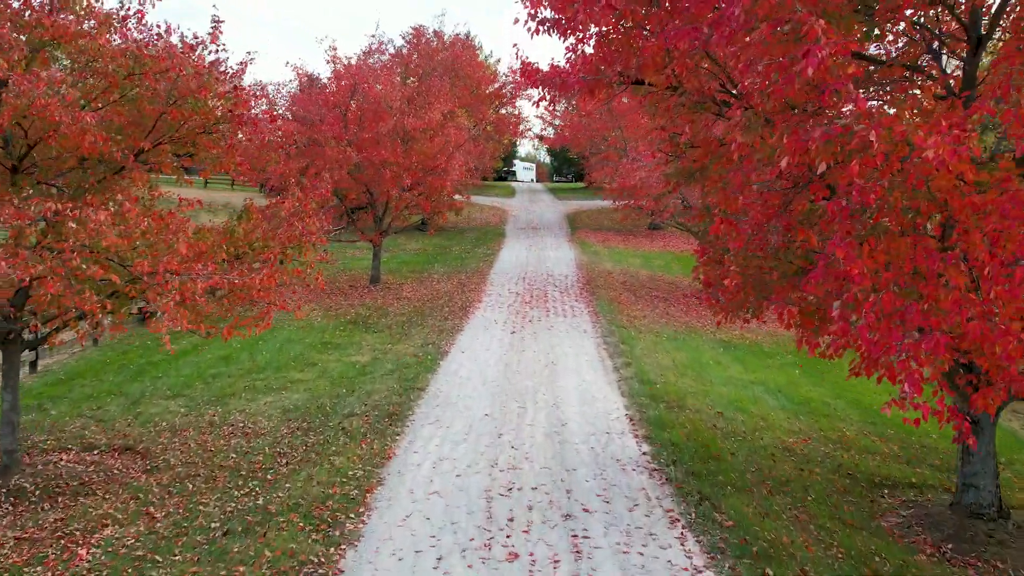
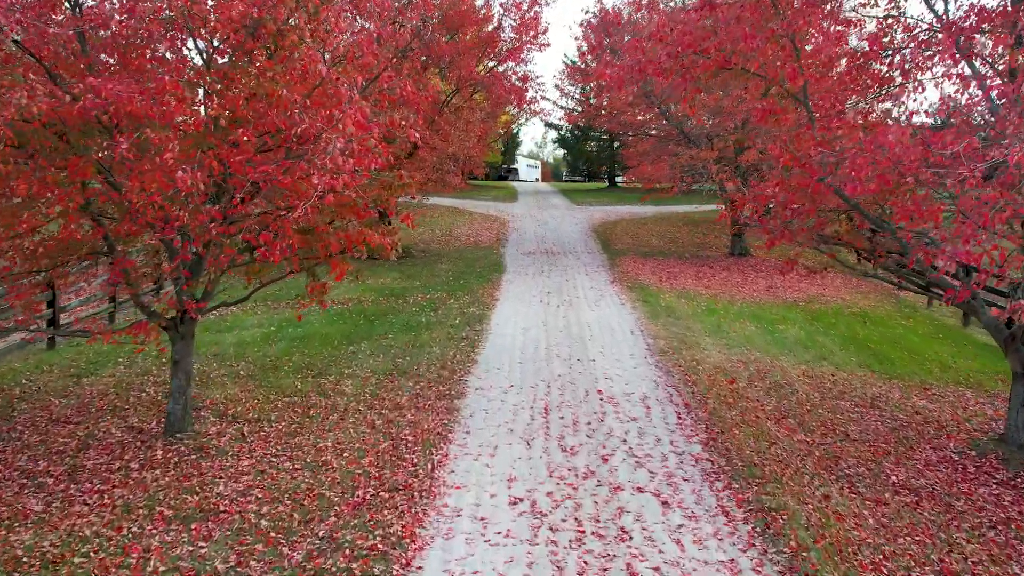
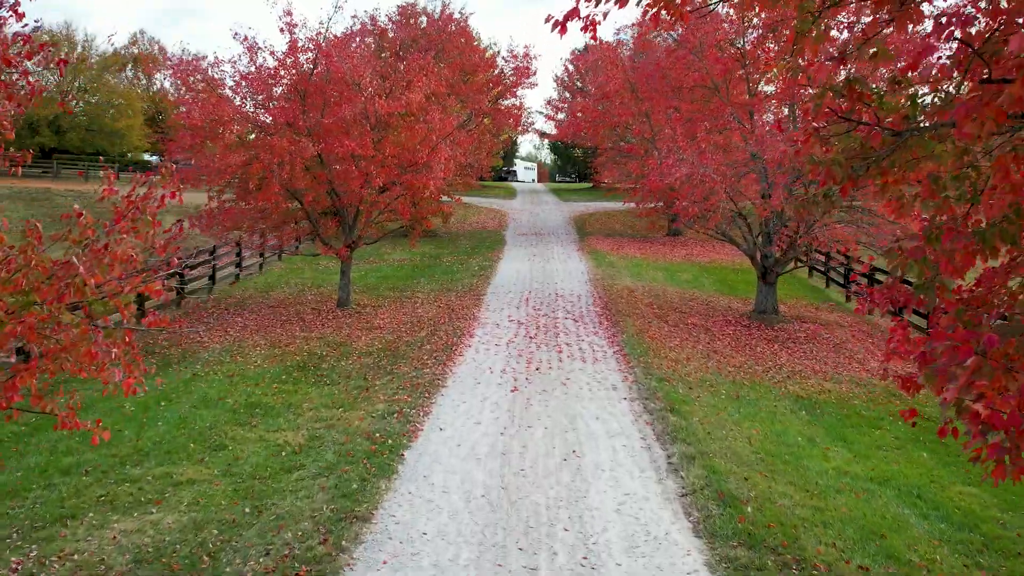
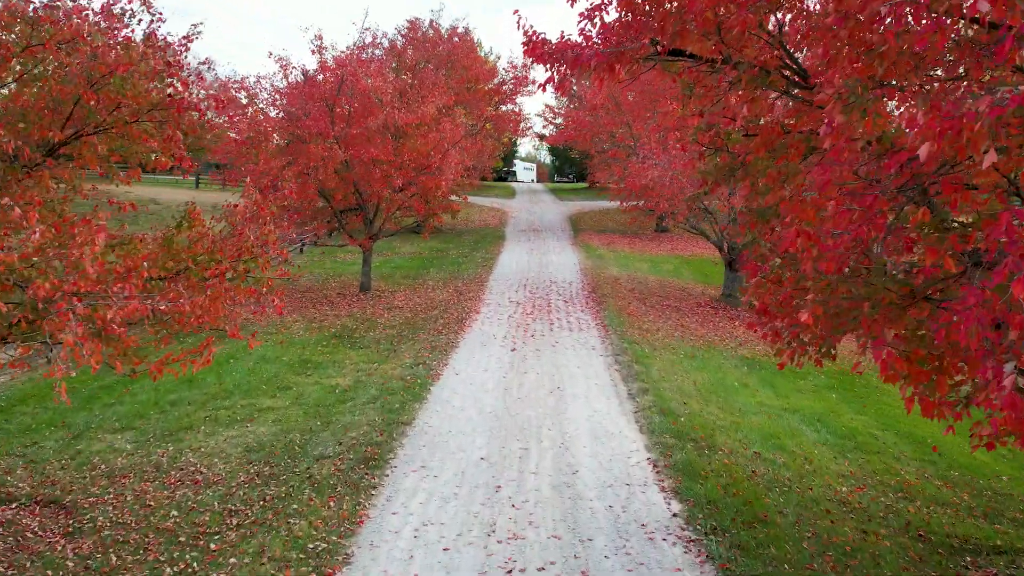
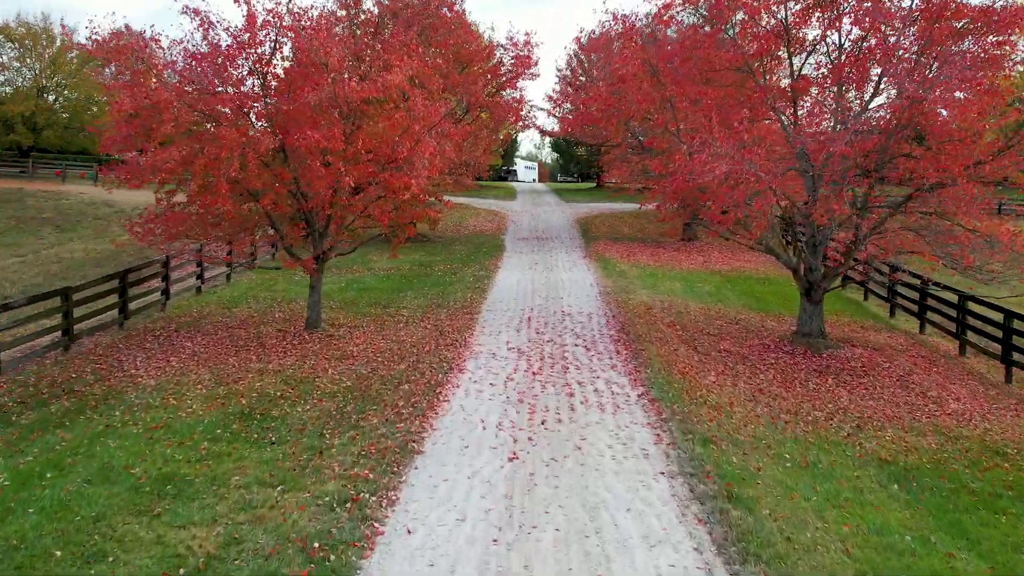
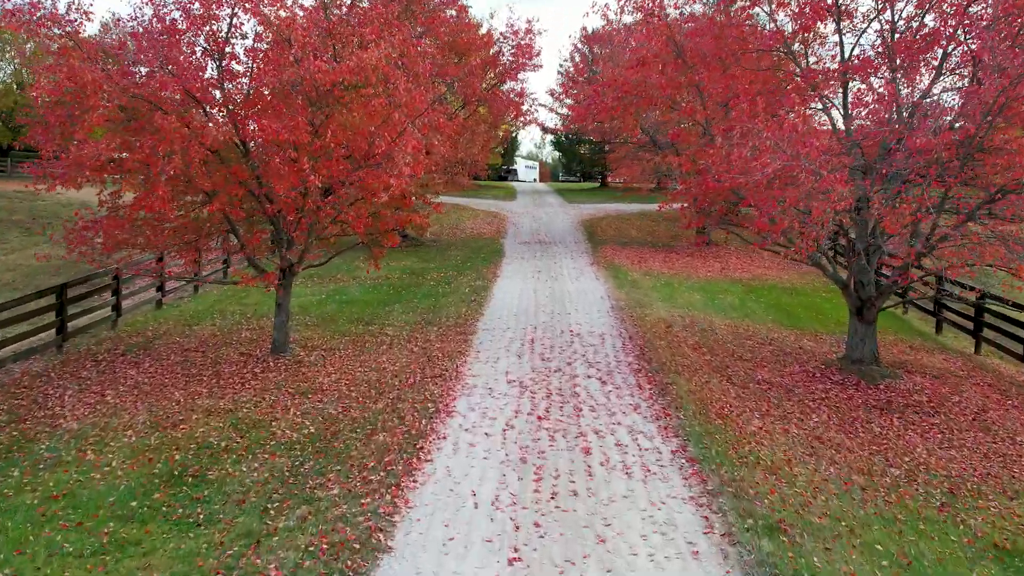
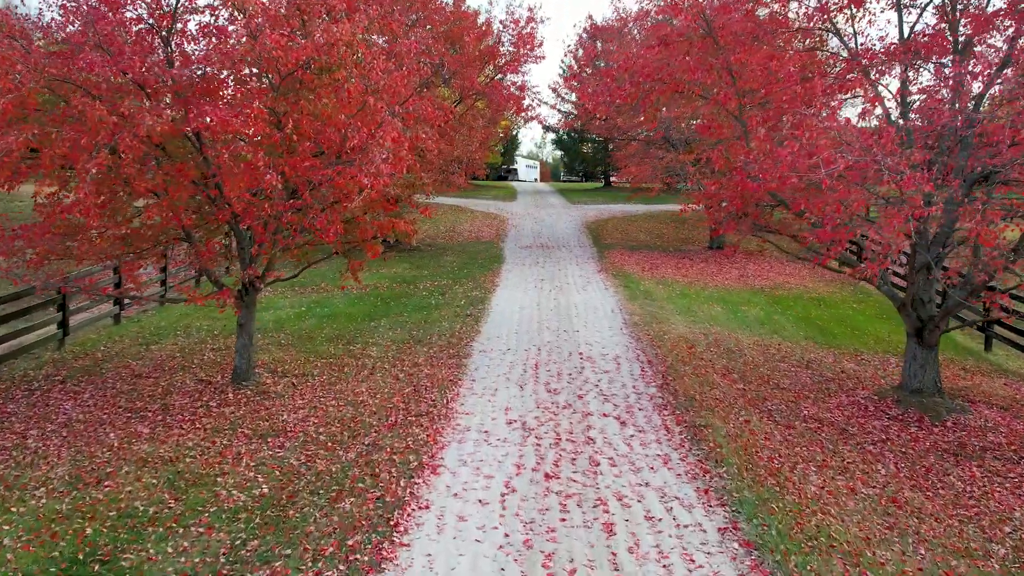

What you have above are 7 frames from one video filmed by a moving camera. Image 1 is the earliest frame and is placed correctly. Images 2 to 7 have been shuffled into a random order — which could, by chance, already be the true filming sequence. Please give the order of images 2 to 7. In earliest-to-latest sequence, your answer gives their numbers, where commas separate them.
4, 3, 5, 6, 7, 2
